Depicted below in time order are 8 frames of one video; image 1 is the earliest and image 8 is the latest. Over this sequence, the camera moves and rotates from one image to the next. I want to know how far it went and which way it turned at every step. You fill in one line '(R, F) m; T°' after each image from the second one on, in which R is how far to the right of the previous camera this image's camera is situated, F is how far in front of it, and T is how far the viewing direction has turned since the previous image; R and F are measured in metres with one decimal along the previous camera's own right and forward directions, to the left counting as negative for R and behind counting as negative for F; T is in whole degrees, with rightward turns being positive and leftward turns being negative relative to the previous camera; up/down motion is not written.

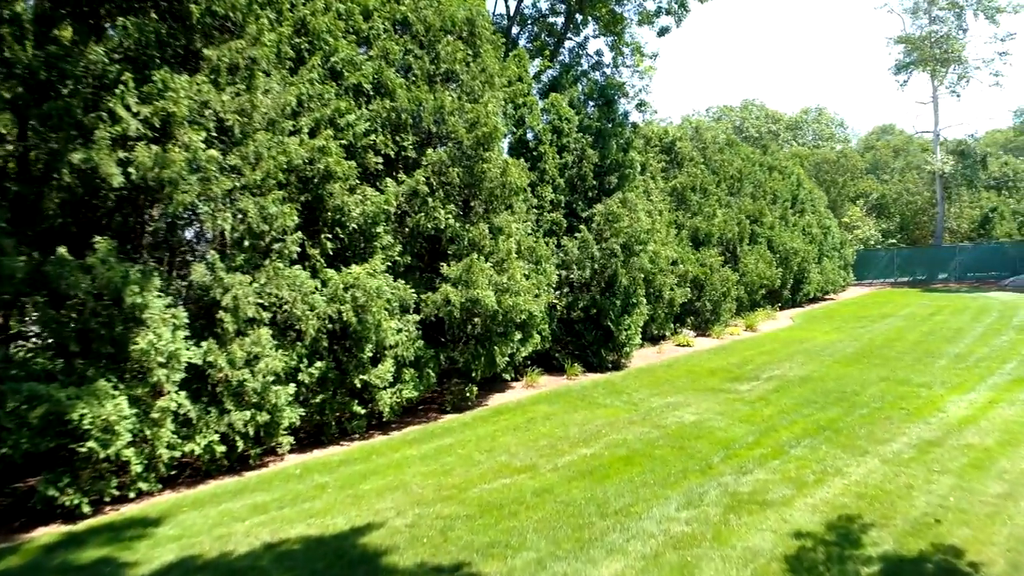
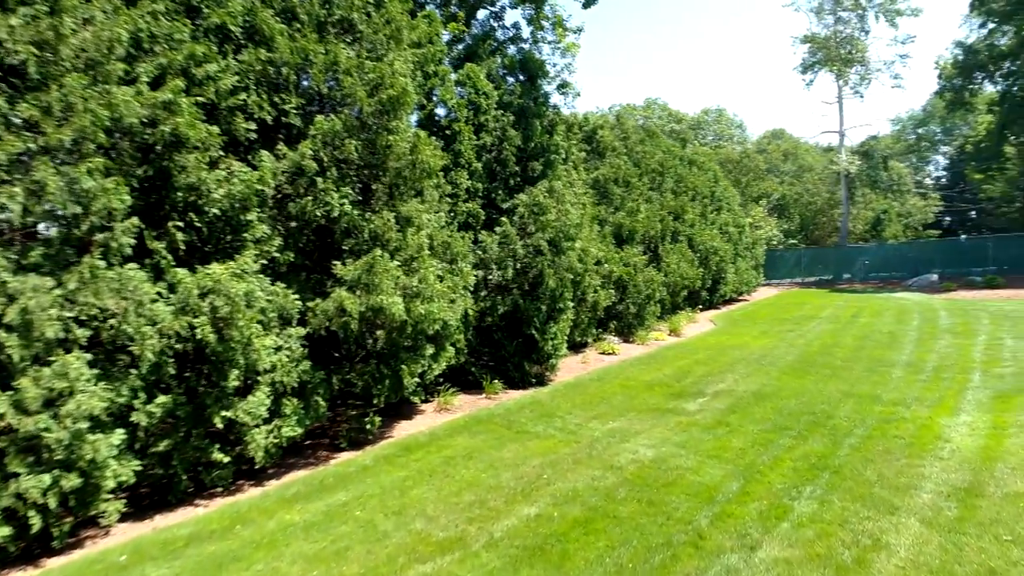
(-0.2, +2.0) m; +7°
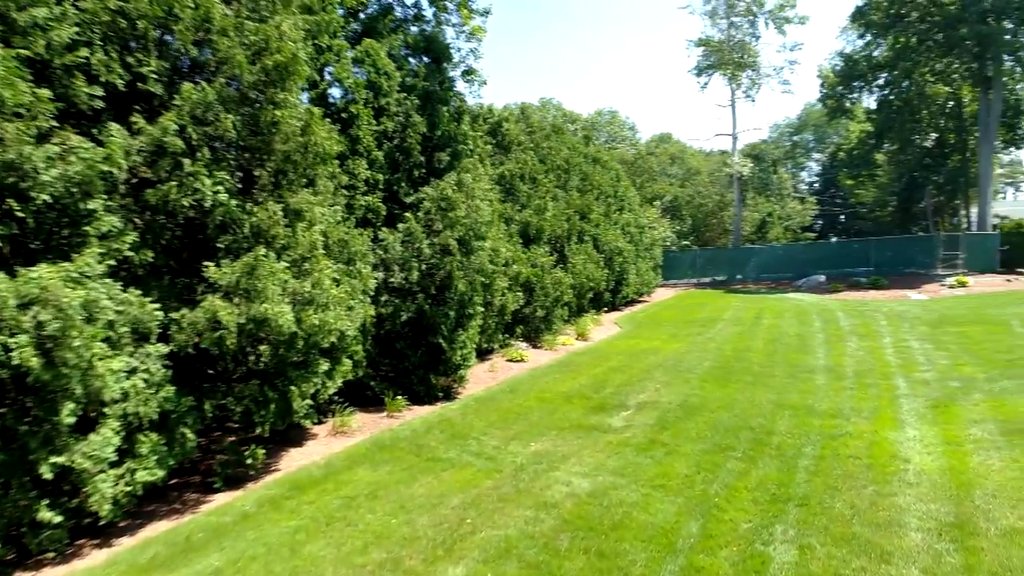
(-0.2, +1.2) m; +8°
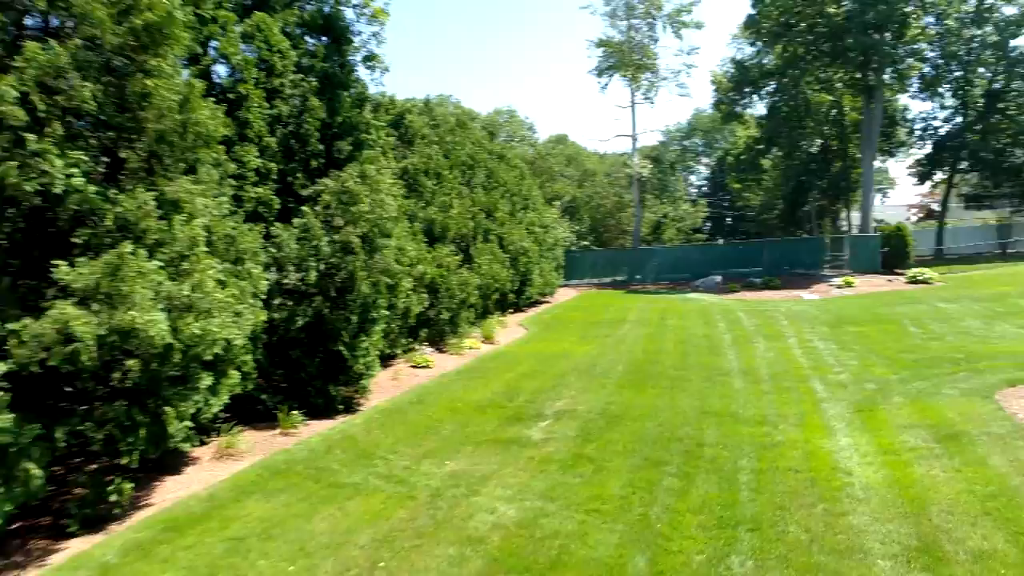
(-0.2, +0.8) m; +8°
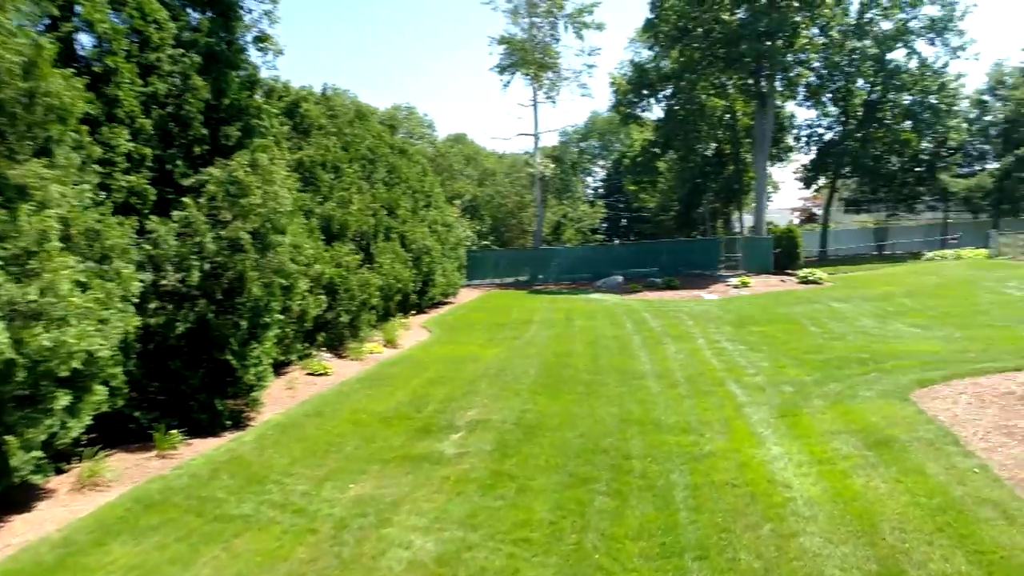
(-0.1, +0.7) m; +8°
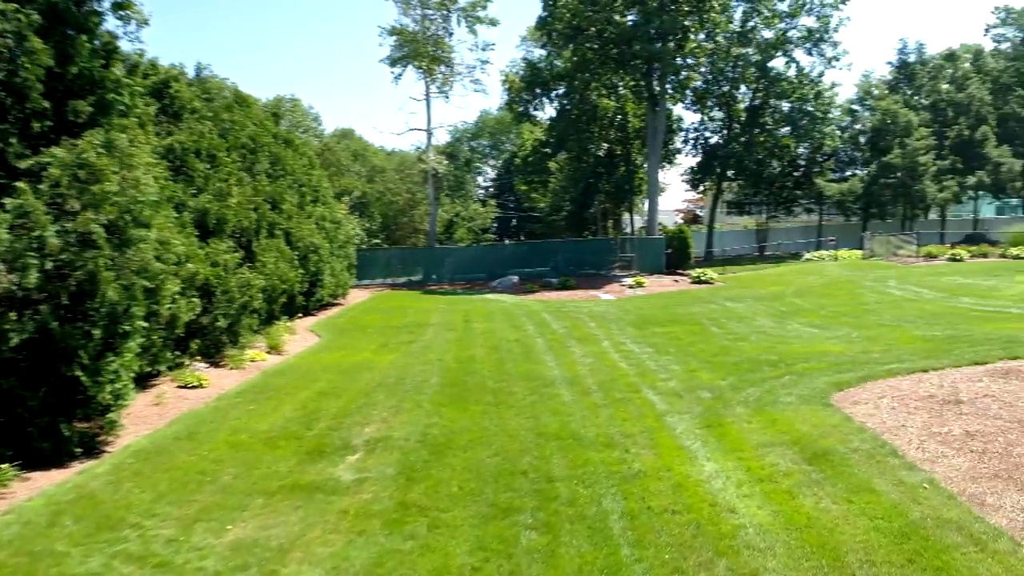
(-0.2, +0.9) m; +8°
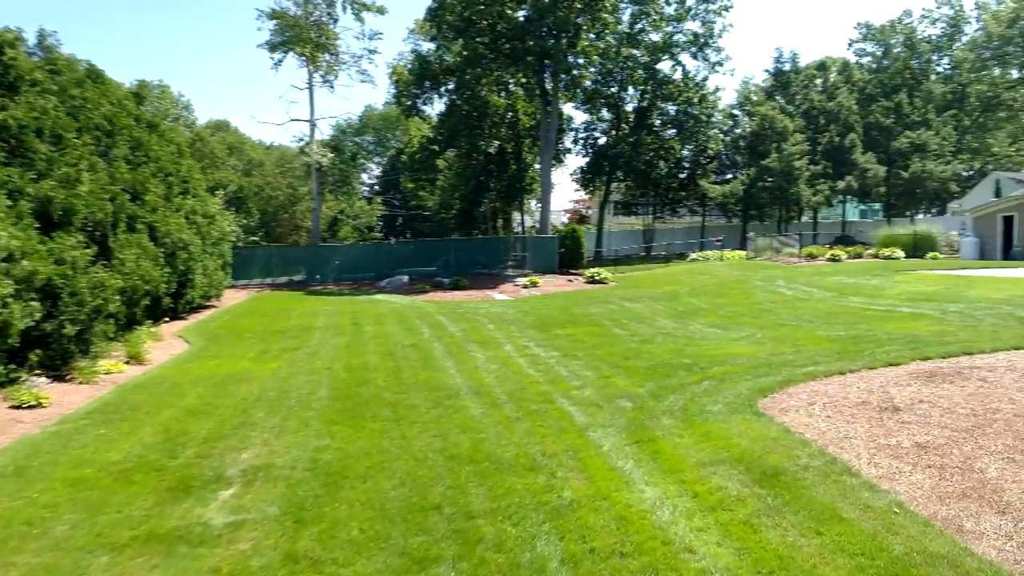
(-0.2, +1.0) m; +8°
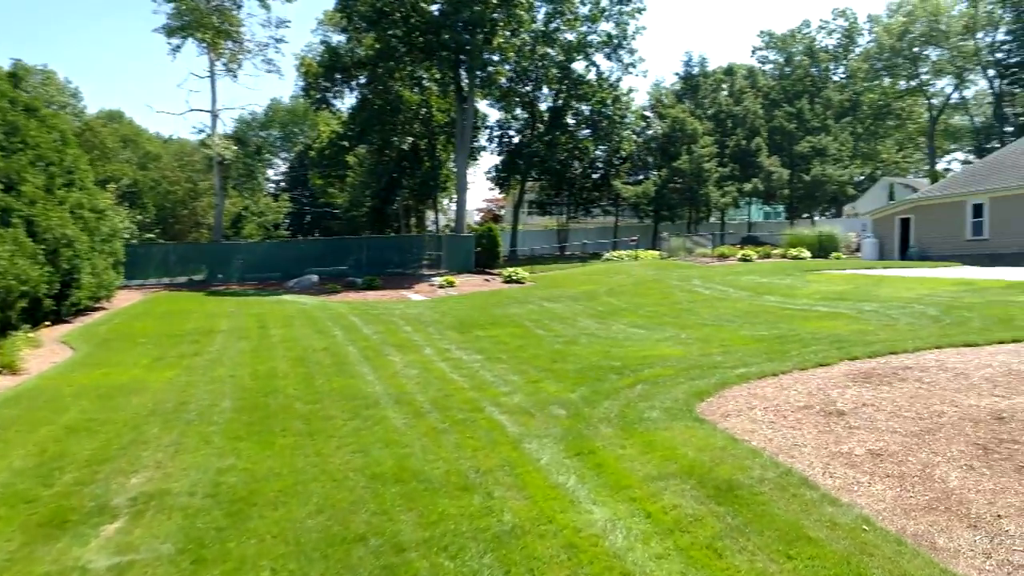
(-0.1, +0.6) m; +7°
